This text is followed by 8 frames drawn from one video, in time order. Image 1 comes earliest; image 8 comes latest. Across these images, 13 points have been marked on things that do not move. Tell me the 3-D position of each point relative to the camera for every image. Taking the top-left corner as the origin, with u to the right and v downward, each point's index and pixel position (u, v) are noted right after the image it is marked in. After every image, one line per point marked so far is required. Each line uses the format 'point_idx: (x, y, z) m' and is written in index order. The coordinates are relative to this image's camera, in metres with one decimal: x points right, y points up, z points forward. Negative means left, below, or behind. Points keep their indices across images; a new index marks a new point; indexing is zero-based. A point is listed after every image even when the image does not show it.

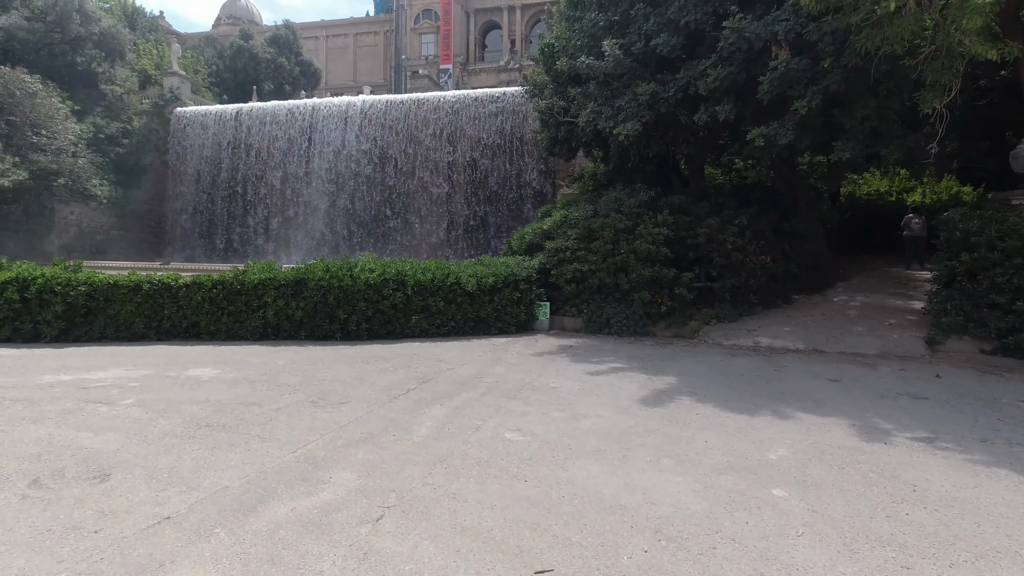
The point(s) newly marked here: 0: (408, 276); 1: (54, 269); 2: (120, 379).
0: (-1.2, +0.1, +6.8) m
1: (-4.9, +0.2, +6.1) m
2: (-3.0, -0.7, +4.3) m
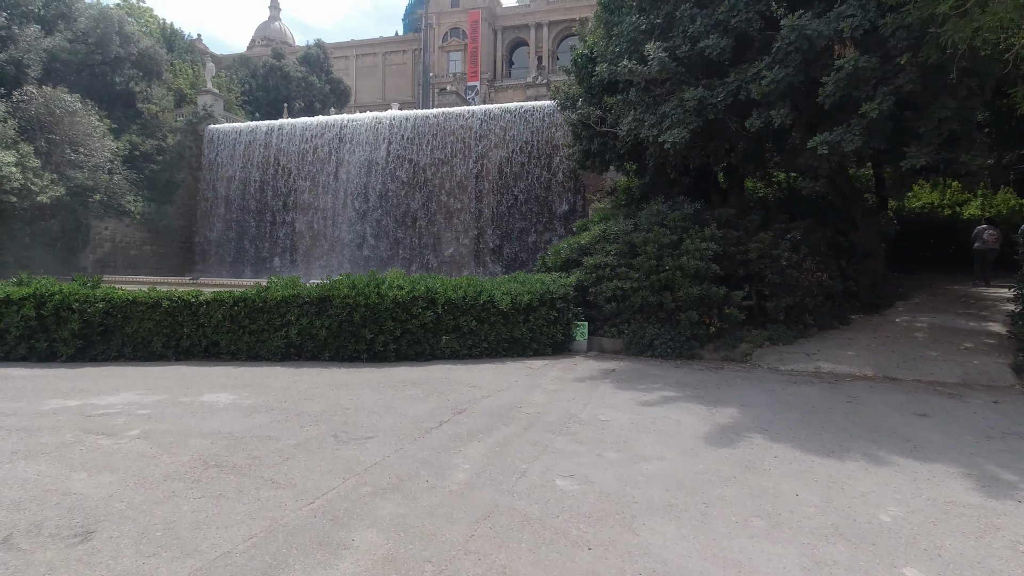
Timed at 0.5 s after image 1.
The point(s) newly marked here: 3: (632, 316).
0: (-0.8, -0.1, +6.4) m
1: (-4.5, 0.0, +5.9) m
2: (-2.7, -0.8, +4.0) m
3: (+1.5, -0.3, +7.0) m
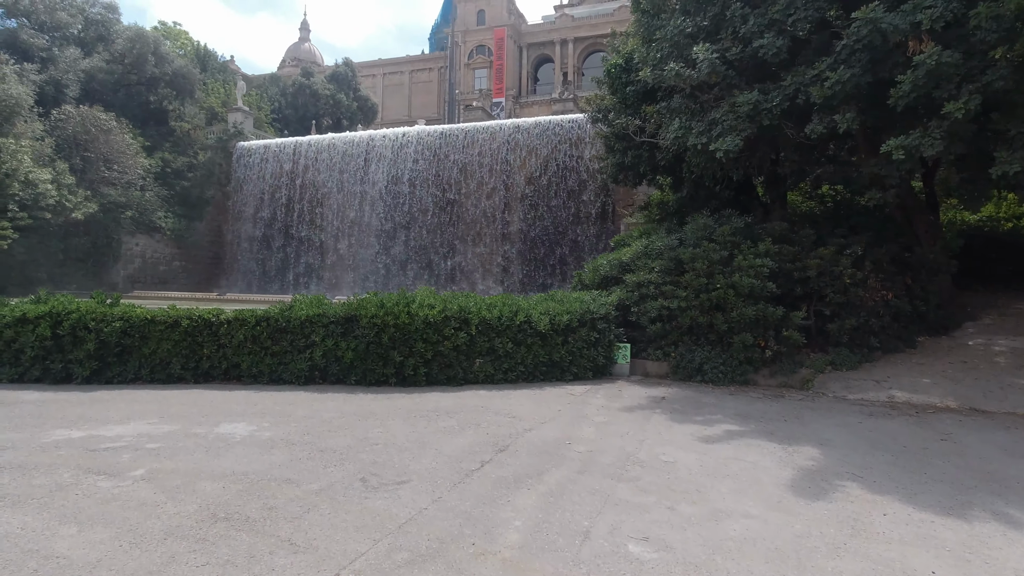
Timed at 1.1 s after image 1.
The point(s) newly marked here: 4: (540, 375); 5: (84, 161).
0: (-0.4, -0.3, +5.9) m
1: (-4.1, -0.1, +5.6) m
2: (-2.4, -0.9, +3.6) m
3: (+1.9, -0.6, +6.5) m
4: (+0.3, -0.9, +6.2) m
5: (-14.2, +4.2, +19.1) m
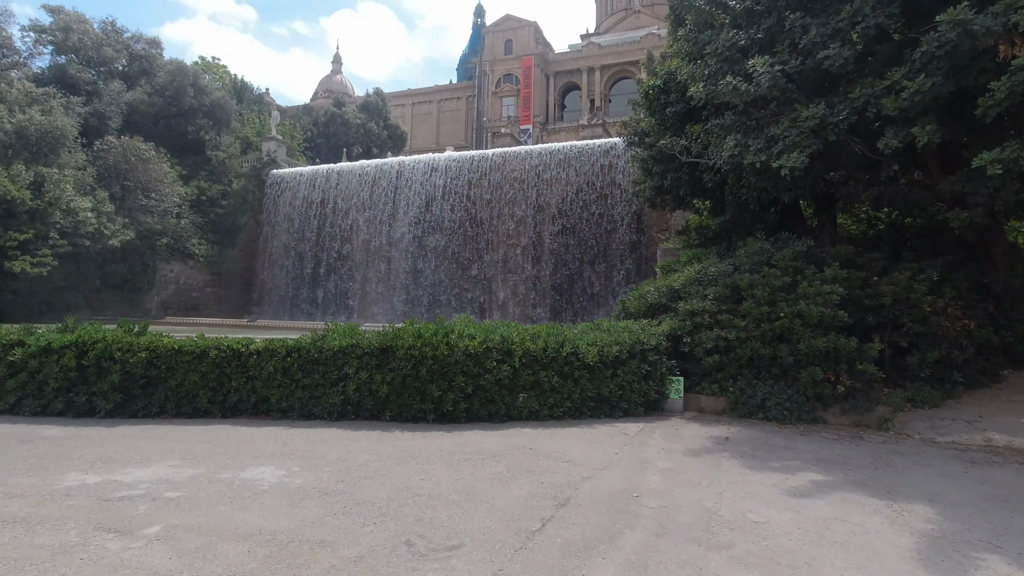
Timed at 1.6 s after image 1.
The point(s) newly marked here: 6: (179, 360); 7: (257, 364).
0: (0.0, -0.5, +5.5) m
1: (-3.7, -0.4, +5.3) m
2: (-2.0, -1.1, +3.3) m
3: (+2.4, -0.9, +6.0) m
4: (+0.8, -1.2, +5.8) m
5: (-13.1, +3.3, +19.4) m
6: (-3.0, -0.7, +5.2) m
7: (-2.3, -0.7, +5.2) m
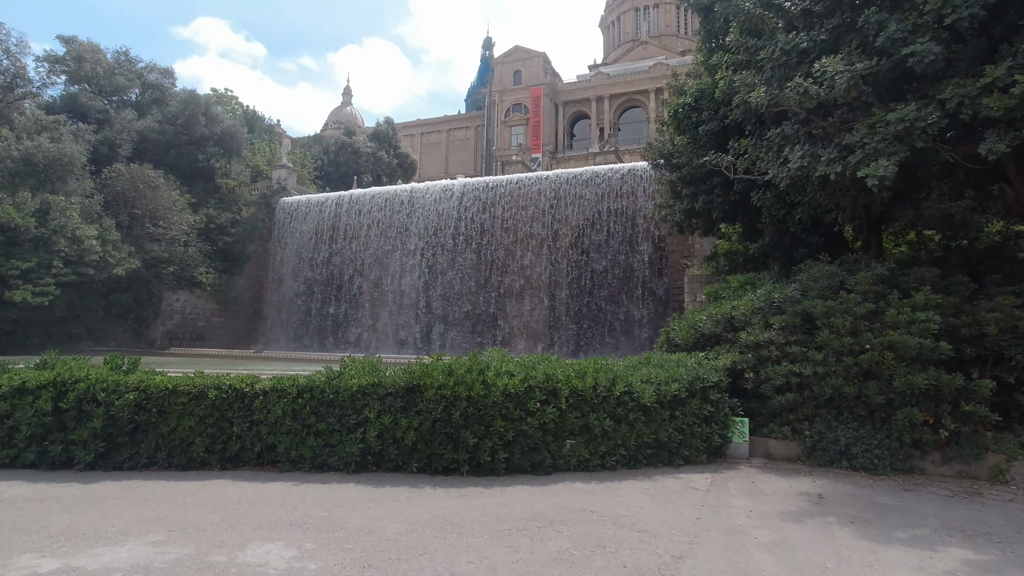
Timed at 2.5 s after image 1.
0: (+0.4, -0.8, +4.8) m
1: (-3.3, -0.6, +4.6) m
2: (-1.7, -1.2, +2.5) m
3: (+2.7, -1.1, +5.2) m
4: (+1.1, -1.5, +5.0) m
5: (-12.6, +2.3, +19.0) m
6: (-2.6, -0.9, +4.4) m
7: (-1.9, -0.9, +4.5) m
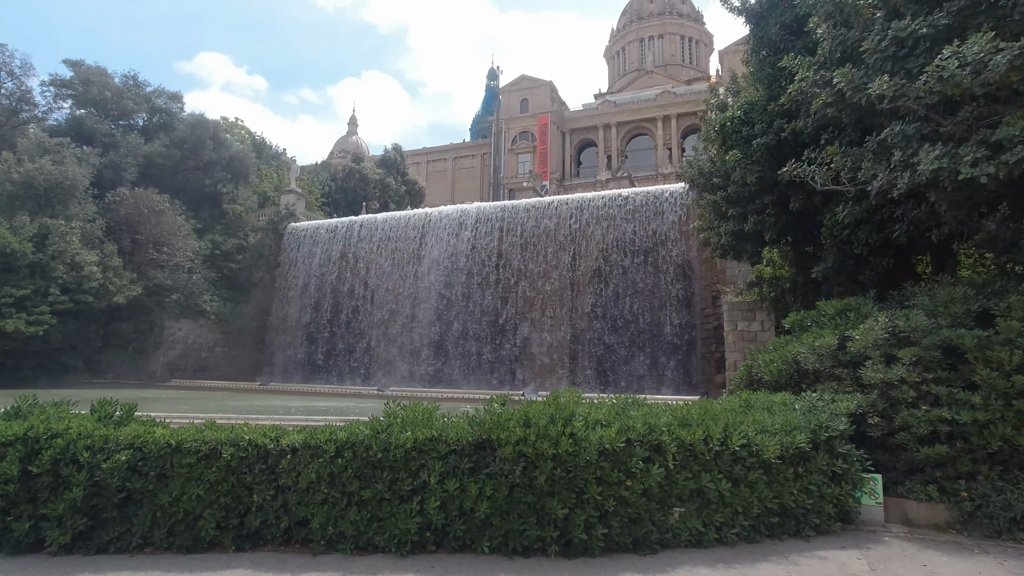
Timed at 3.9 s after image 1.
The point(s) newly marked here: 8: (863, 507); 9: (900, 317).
0: (+1.0, -1.0, +3.8) m
1: (-2.7, -0.8, +3.7) m
2: (-1.1, -1.3, +1.5) m
3: (+3.3, -1.3, +4.2) m
4: (+1.8, -1.7, +3.9) m
5: (-12.0, +1.4, +18.2) m
6: (-2.0, -1.0, +3.4) m
7: (-1.3, -1.1, +3.5) m
8: (+2.7, -1.7, +4.4) m
9: (+3.4, -0.2, +5.1) m
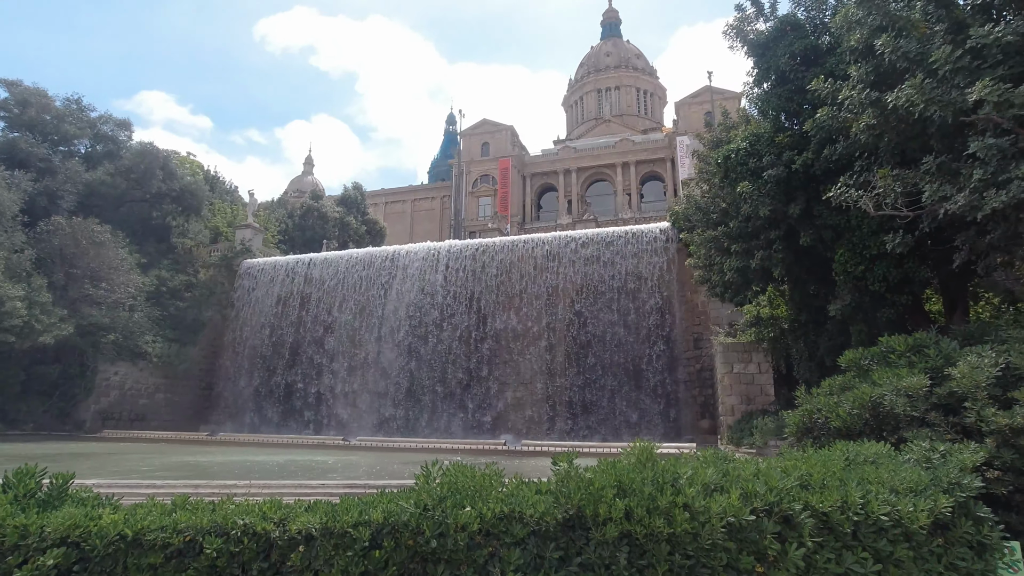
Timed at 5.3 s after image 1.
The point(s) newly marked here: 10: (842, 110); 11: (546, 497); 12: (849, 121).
0: (+1.5, -1.1, +2.9) m
1: (-2.2, -0.9, +2.5) m
2: (-0.4, -1.2, +0.4) m
3: (+3.8, -1.5, +3.4) m
4: (+2.2, -1.8, +3.0) m
5: (-12.6, +0.3, +16.3) m
6: (-1.5, -1.1, +2.3) m
7: (-0.9, -1.2, +2.4) m
8: (+3.1, -1.8, +3.5) m
9: (+3.7, -0.5, +4.4) m
10: (+4.0, +2.2, +7.0) m
11: (+0.2, -1.0, +2.7) m
12: (+4.0, +2.0, +6.8) m
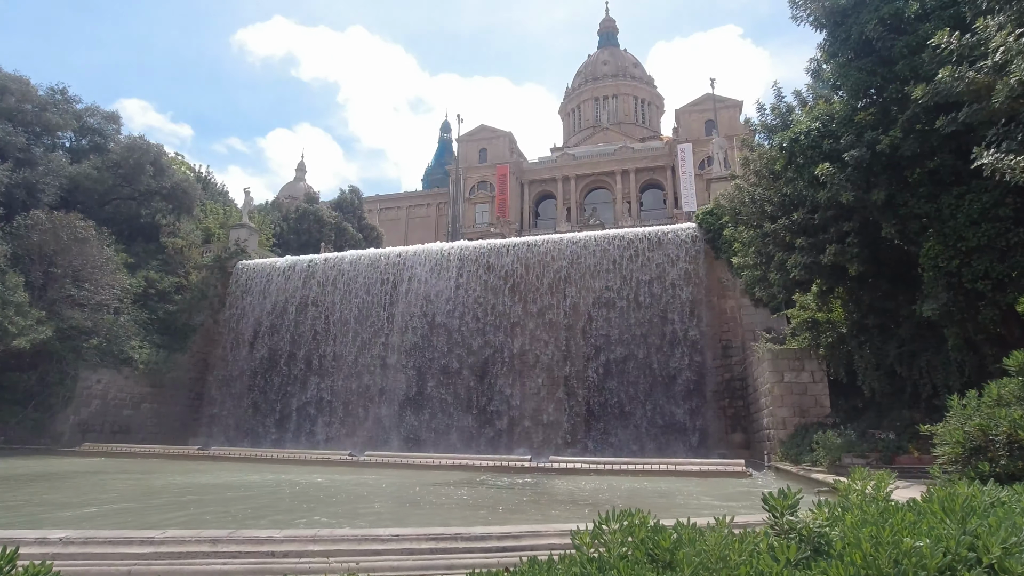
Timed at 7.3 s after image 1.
0: (+2.2, -0.9, +1.7) m
1: (-1.4, -0.7, +1.3) m
2: (+0.4, -1.0, -0.8) m
3: (+4.5, -1.3, +2.3) m
4: (+3.0, -1.6, +1.9) m
5: (-12.1, +0.3, +14.9) m
6: (-0.7, -0.9, +1.1) m
7: (-0.1, -1.0, +1.2) m
8: (+3.8, -1.7, +2.4) m
9: (+4.5, -0.3, +3.3) m
10: (+4.7, +2.3, +5.9) m
11: (+1.0, -0.8, +1.6) m
12: (+4.7, +2.1, +5.7) m
